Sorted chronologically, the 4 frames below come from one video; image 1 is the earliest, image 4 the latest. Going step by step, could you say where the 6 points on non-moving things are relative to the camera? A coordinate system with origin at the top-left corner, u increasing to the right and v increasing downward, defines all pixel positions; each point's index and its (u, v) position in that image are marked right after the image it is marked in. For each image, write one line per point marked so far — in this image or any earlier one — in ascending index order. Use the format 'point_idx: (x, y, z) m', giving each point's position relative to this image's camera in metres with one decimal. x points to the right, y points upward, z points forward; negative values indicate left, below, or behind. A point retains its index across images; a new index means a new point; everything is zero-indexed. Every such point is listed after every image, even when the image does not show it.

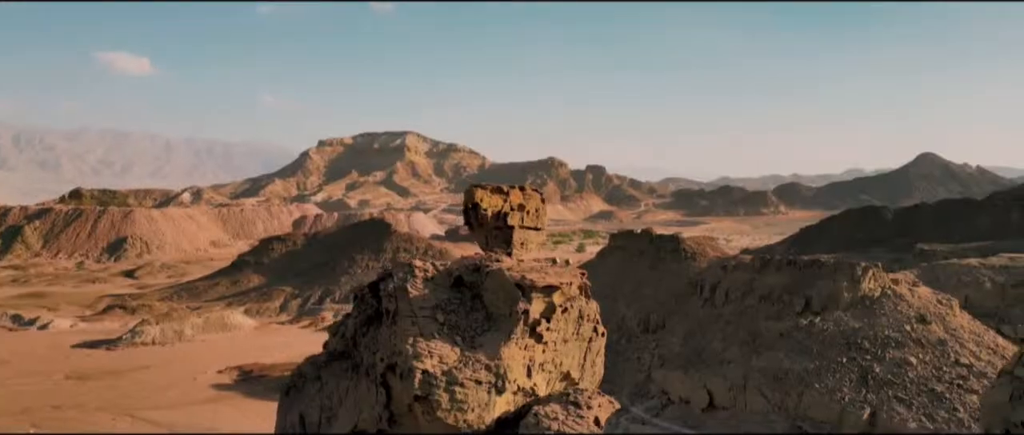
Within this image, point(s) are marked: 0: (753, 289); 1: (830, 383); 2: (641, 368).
0: (+4.8, -1.4, +14.2) m
1: (+5.1, -2.7, +11.6) m
2: (+2.6, -3.0, +14.3) m
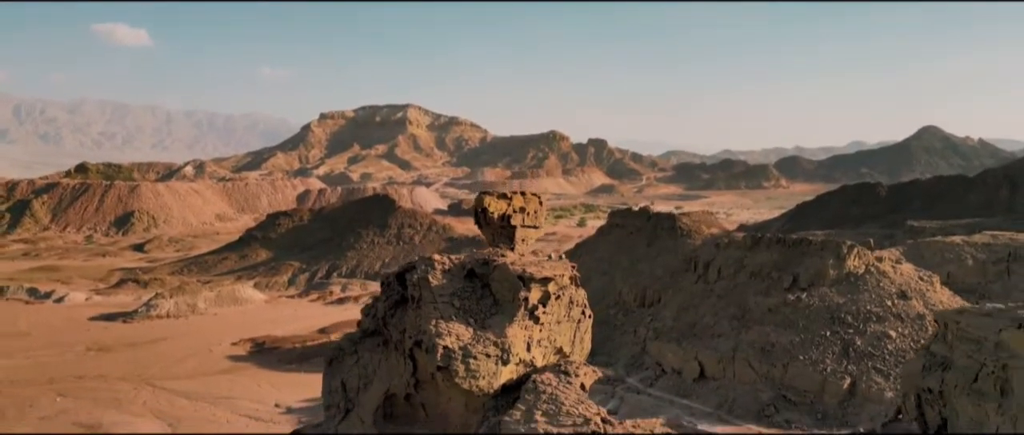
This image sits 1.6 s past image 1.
0: (+4.8, -1.0, +14.9) m
1: (+5.2, -2.4, +12.3) m
2: (+2.7, -2.6, +15.1) m
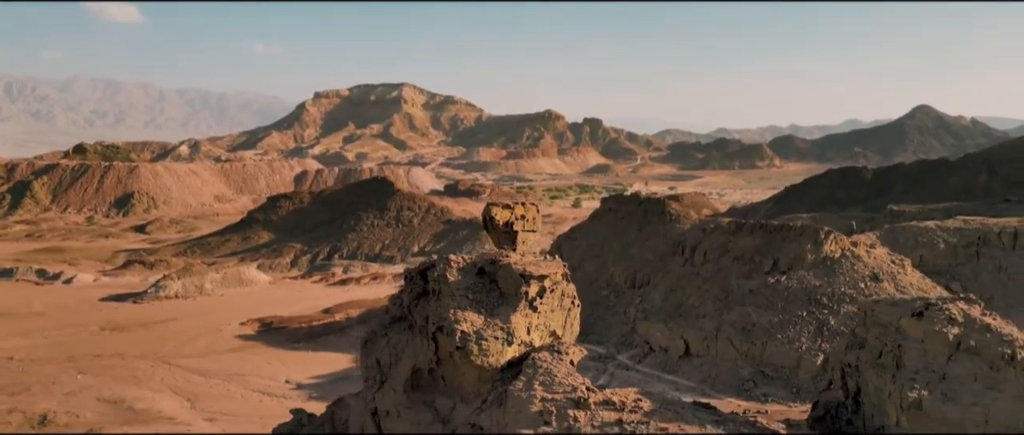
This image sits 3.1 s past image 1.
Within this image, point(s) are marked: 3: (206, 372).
0: (+4.8, -0.7, +15.8) m
1: (+5.1, -2.2, +13.2) m
2: (+2.6, -2.3, +16.0) m
3: (-7.1, -3.6, +16.6) m
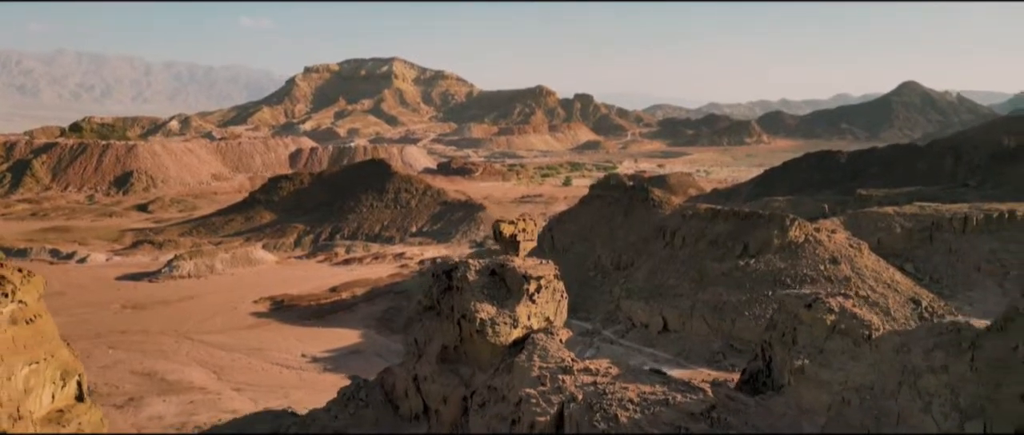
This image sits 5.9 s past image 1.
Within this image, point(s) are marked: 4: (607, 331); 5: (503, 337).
0: (+4.6, -0.4, +17.3) m
1: (+5.1, -2.0, +14.8) m
2: (+2.5, -2.0, +17.6) m
3: (-7.3, -3.3, +18.2) m
4: (+2.2, -2.6, +16.6) m
5: (-0.2, -1.4, +8.3) m
